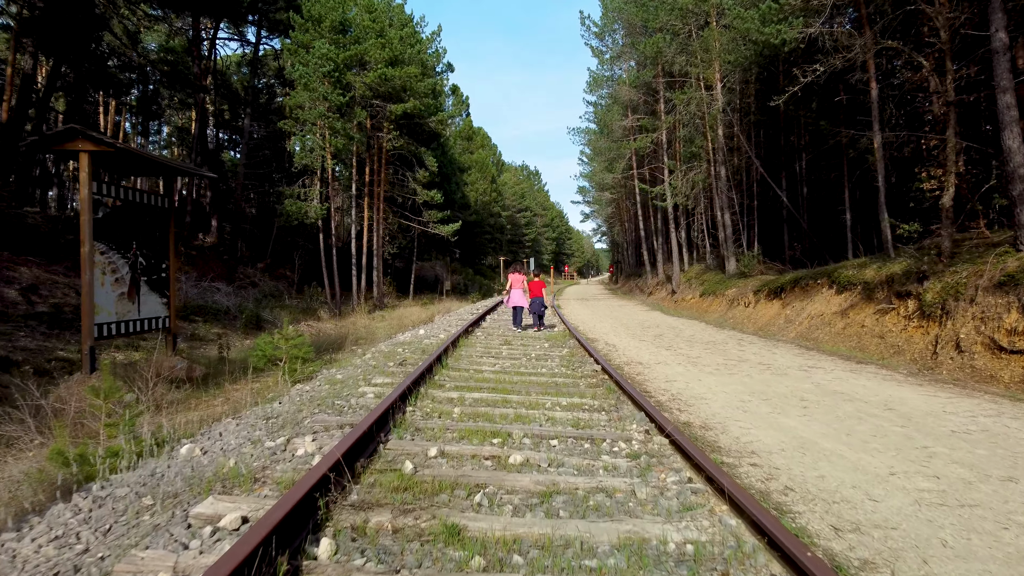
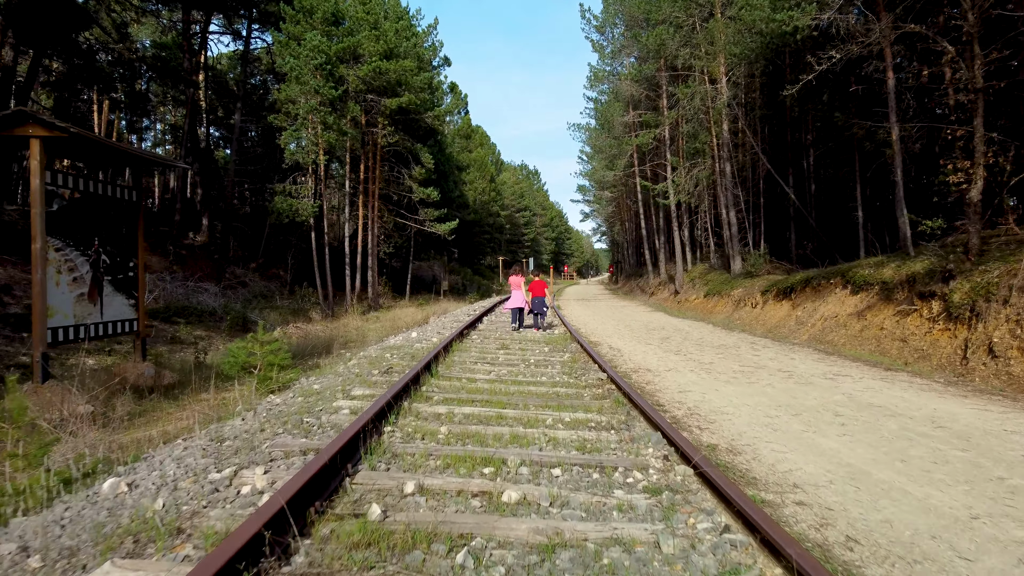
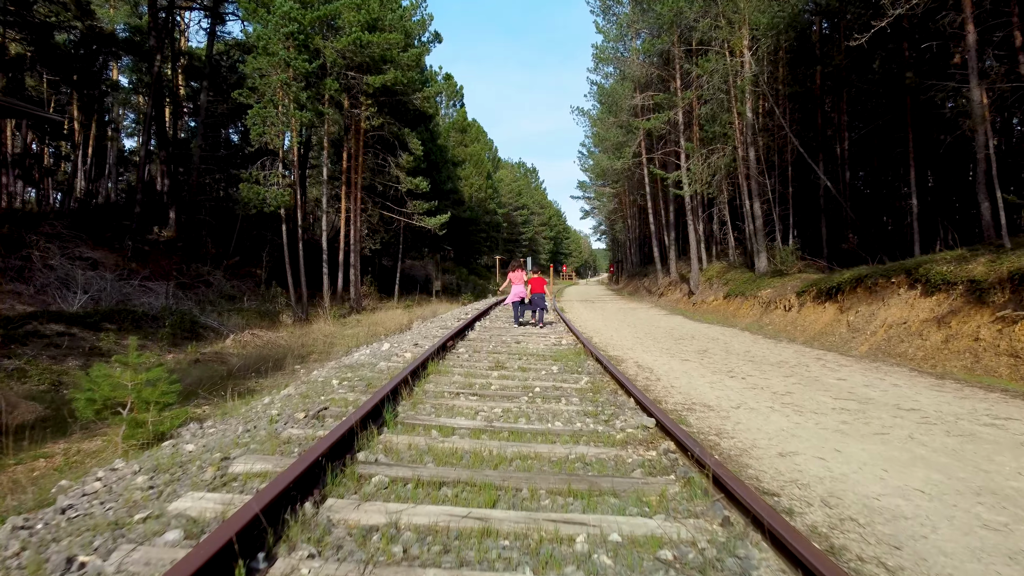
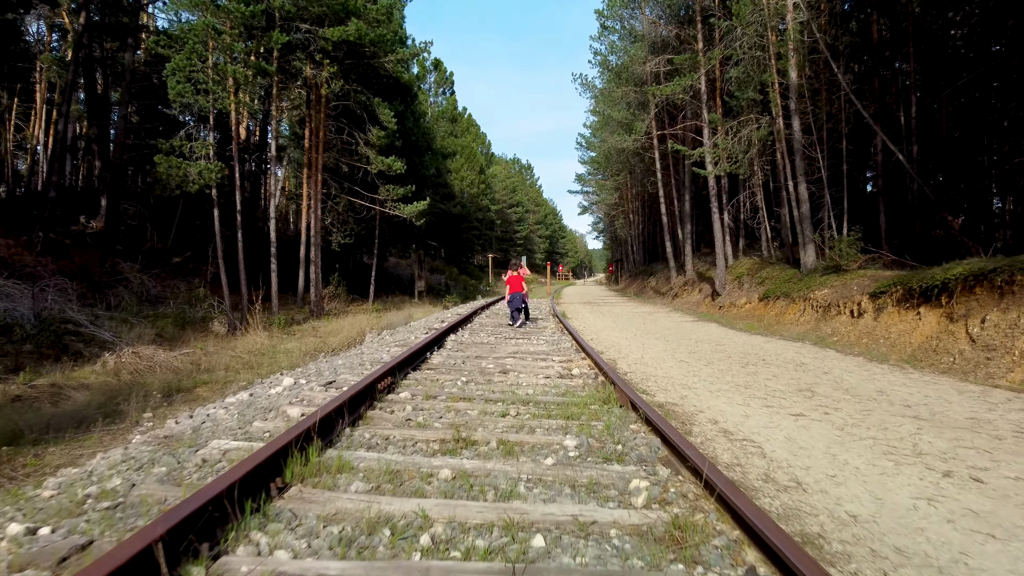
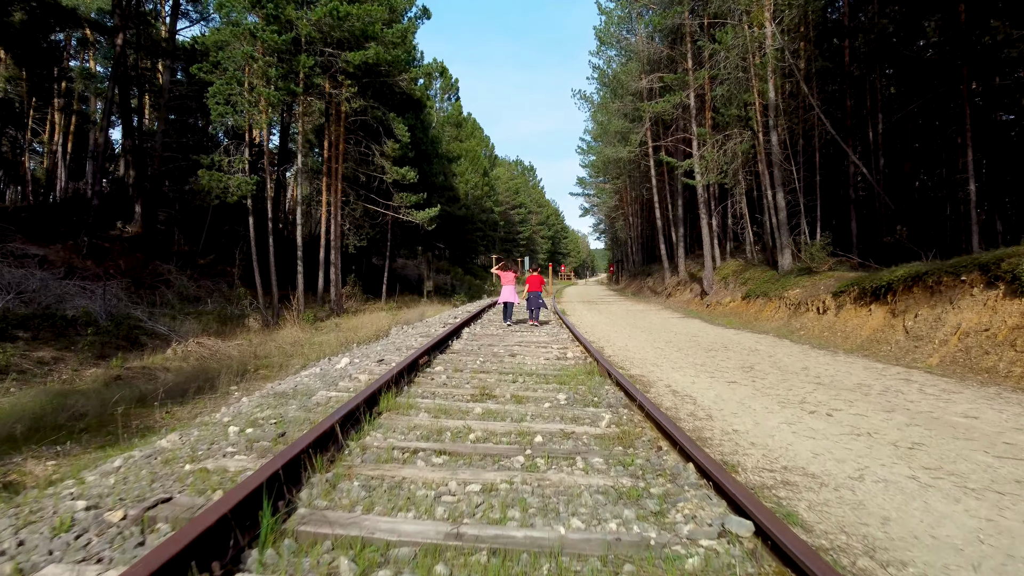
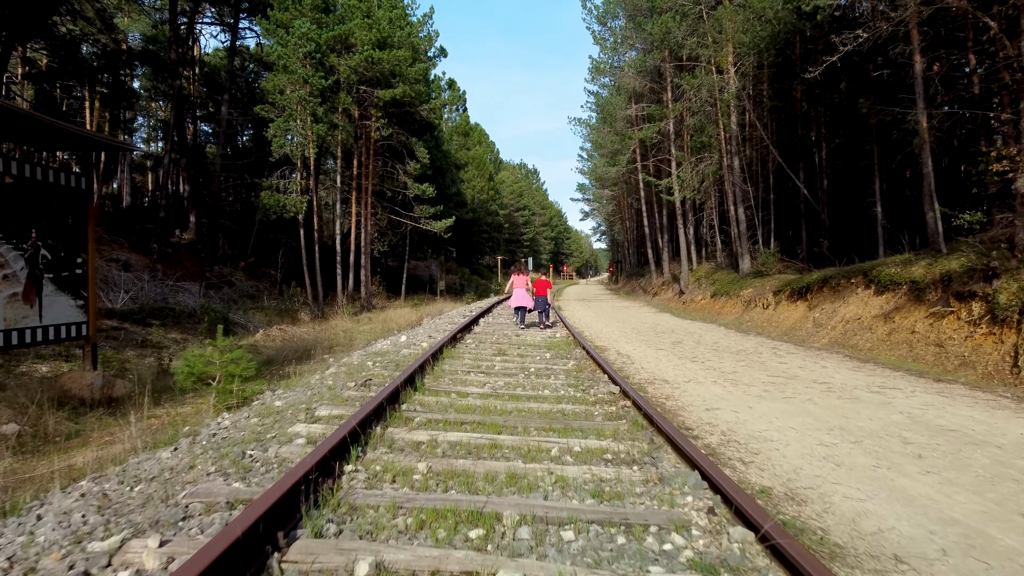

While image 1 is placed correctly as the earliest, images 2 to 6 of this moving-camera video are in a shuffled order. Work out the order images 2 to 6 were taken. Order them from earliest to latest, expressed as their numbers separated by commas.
2, 6, 3, 5, 4
